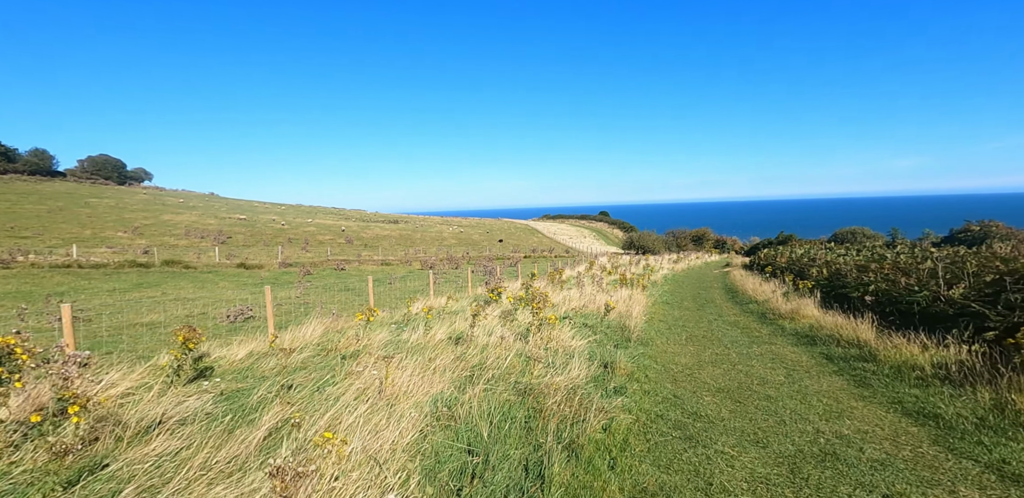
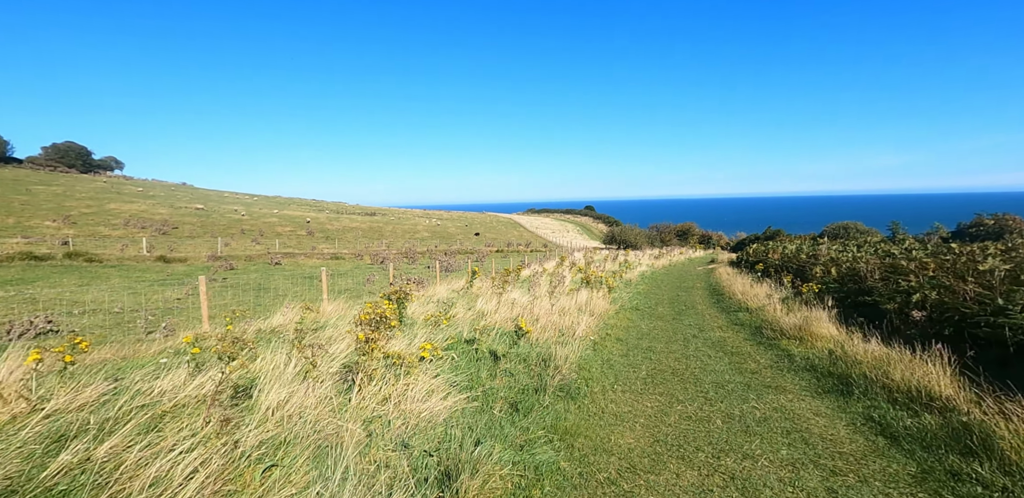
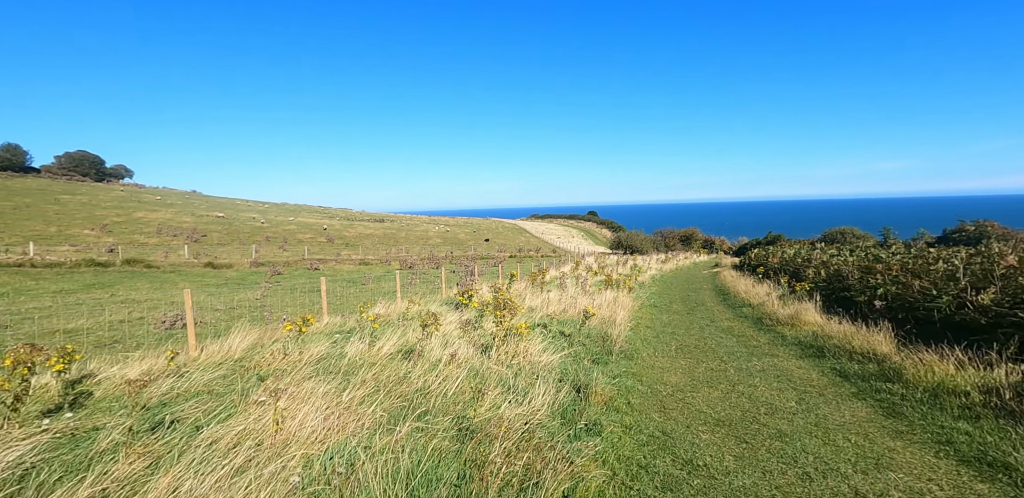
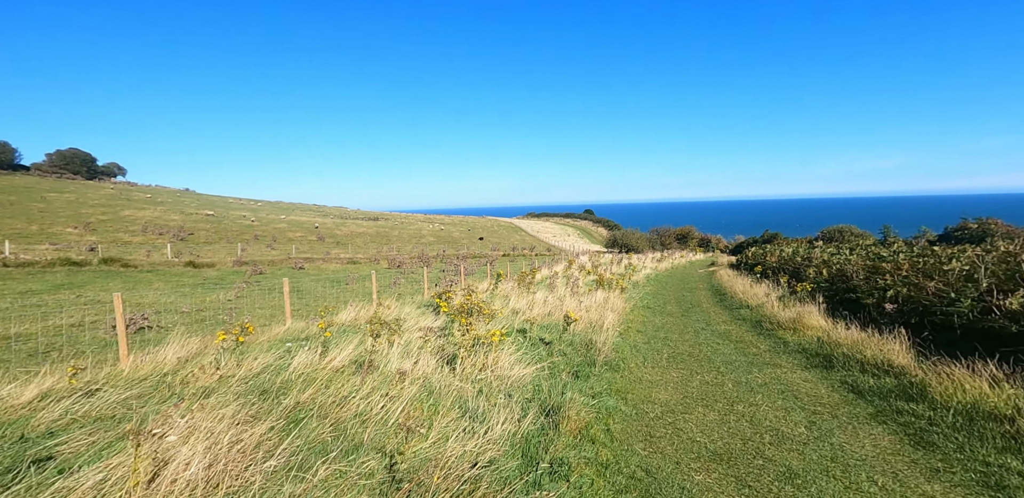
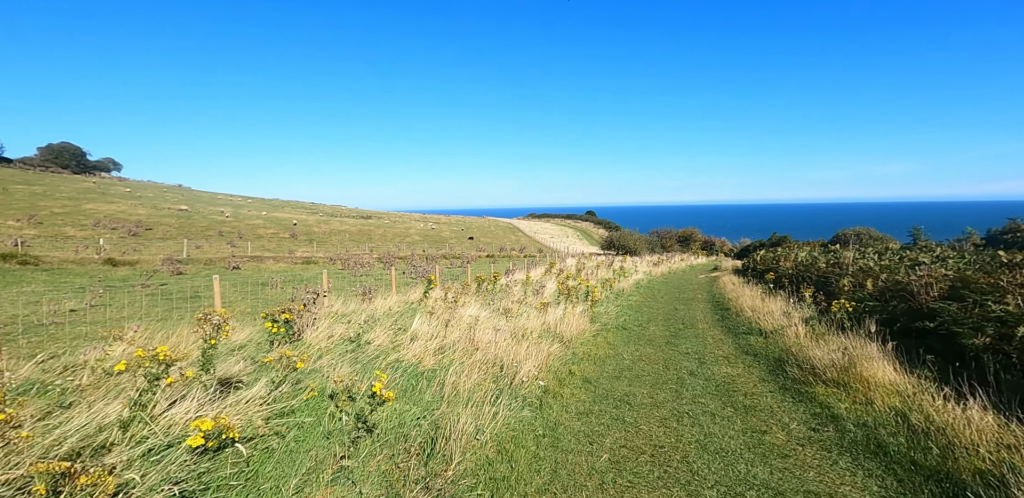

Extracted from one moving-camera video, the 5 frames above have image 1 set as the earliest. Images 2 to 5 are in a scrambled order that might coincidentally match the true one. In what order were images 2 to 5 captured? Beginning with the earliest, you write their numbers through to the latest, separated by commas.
3, 4, 2, 5
